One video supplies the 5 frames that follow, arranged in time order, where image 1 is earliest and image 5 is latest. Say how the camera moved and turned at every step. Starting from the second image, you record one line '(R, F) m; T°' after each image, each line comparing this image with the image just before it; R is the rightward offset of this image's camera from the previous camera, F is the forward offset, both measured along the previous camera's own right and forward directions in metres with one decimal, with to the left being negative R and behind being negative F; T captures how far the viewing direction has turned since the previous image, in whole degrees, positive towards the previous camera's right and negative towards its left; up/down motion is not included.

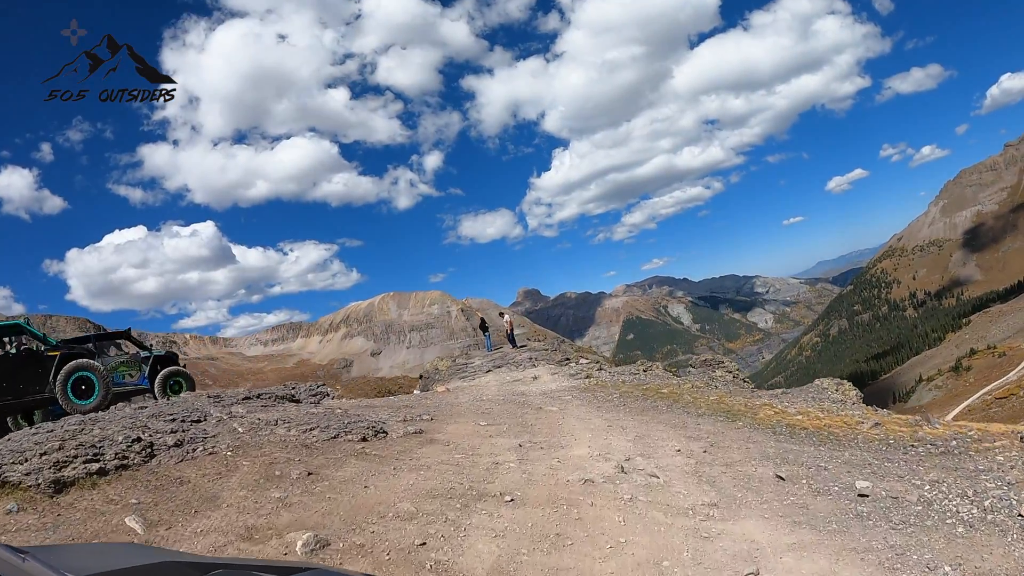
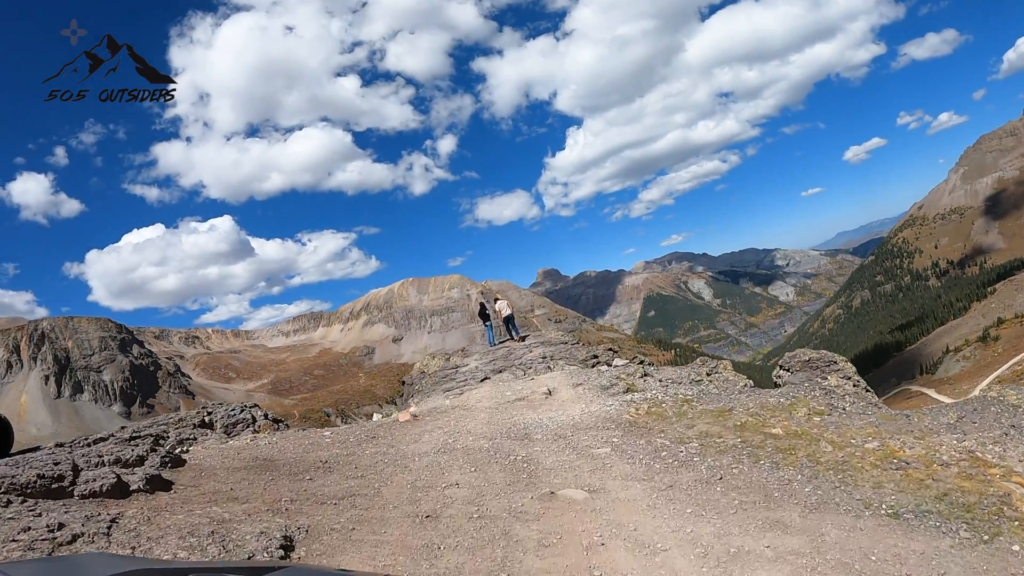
(+7.3, -8.8) m; -2°
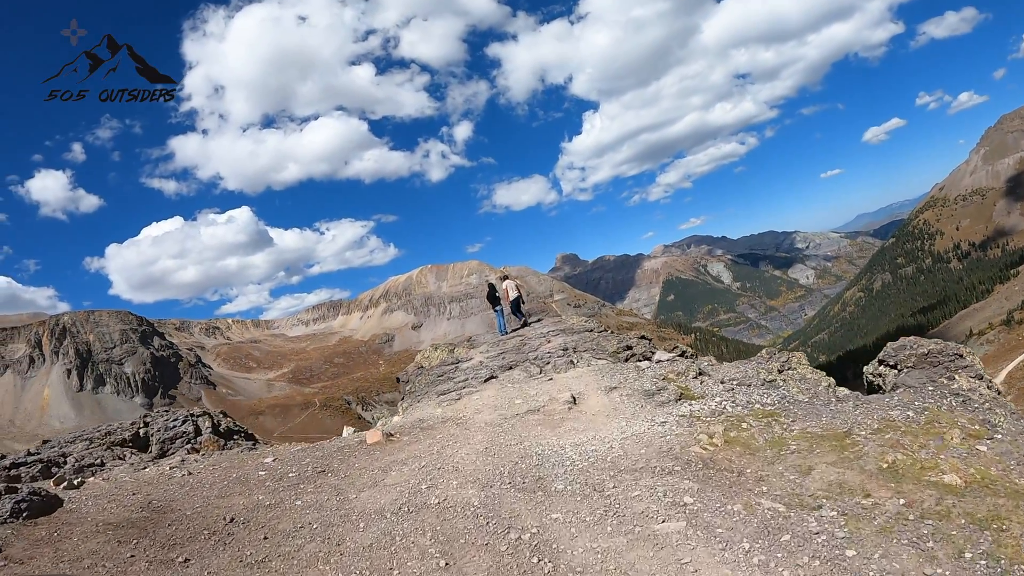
(+0.4, +8.3) m; -2°
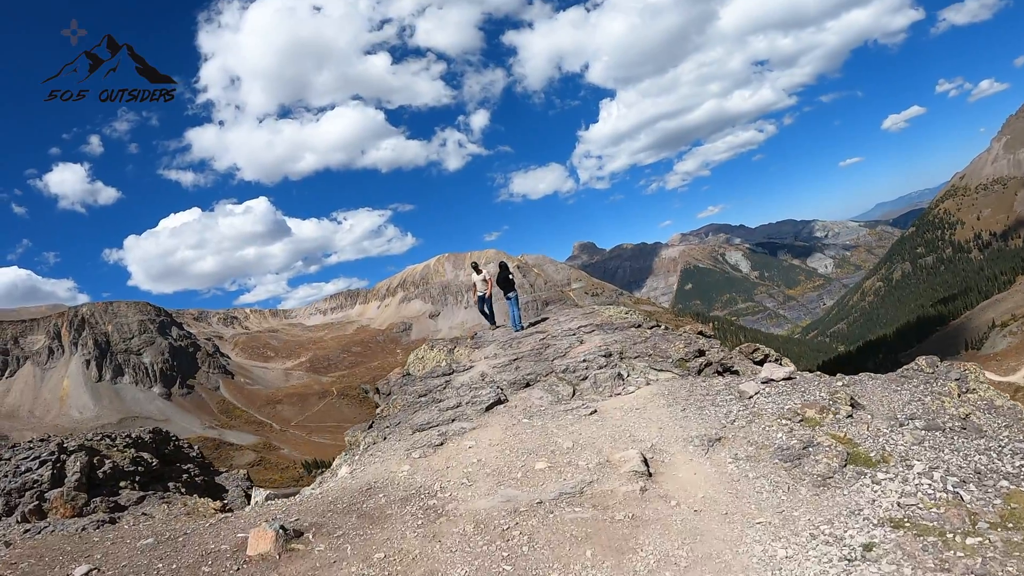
(0.0, +10.4) m; -2°
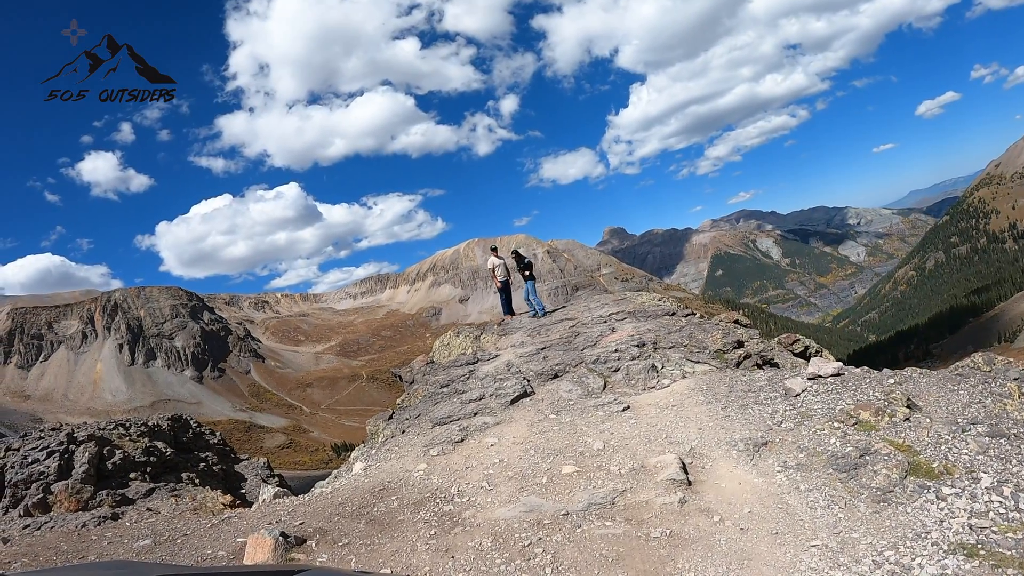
(+0.1, +1.2) m; -3°
